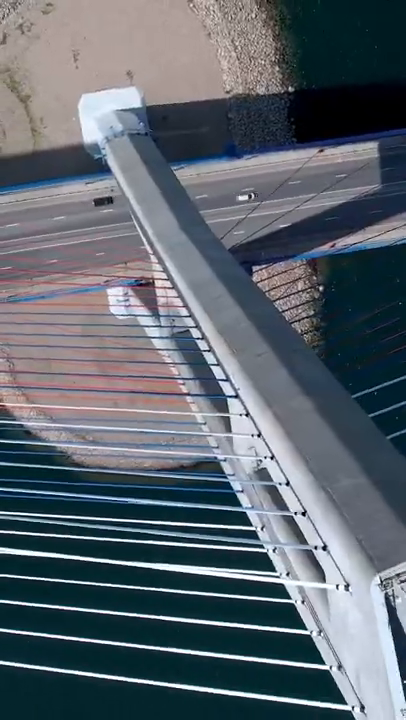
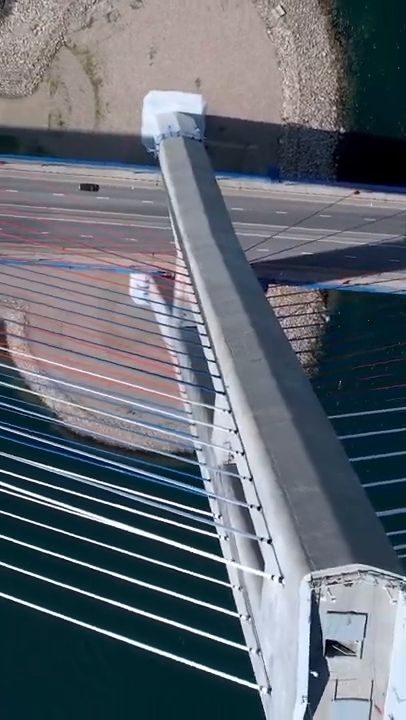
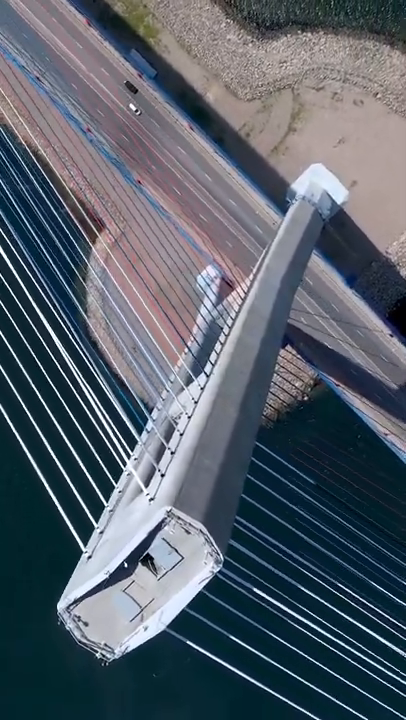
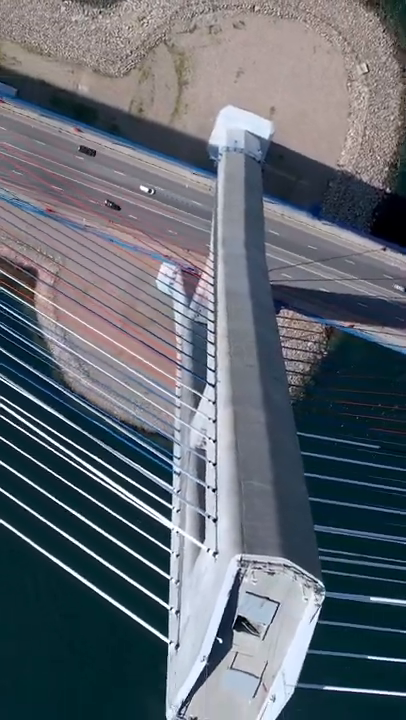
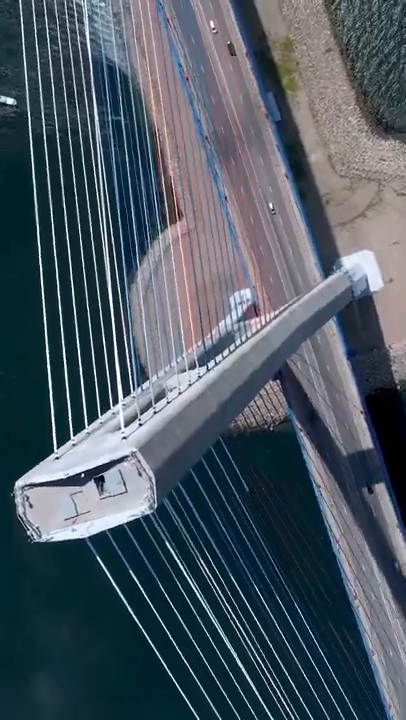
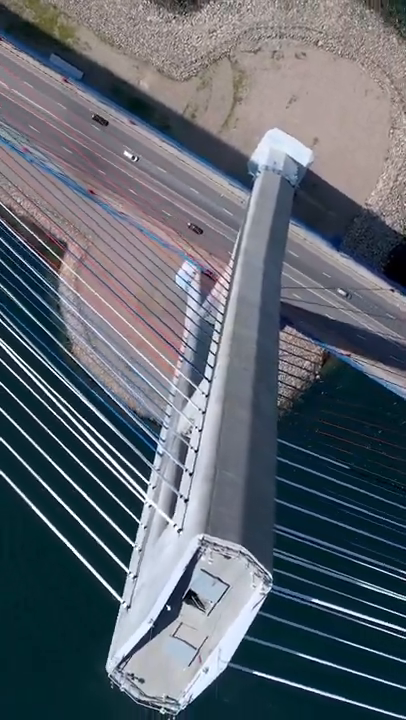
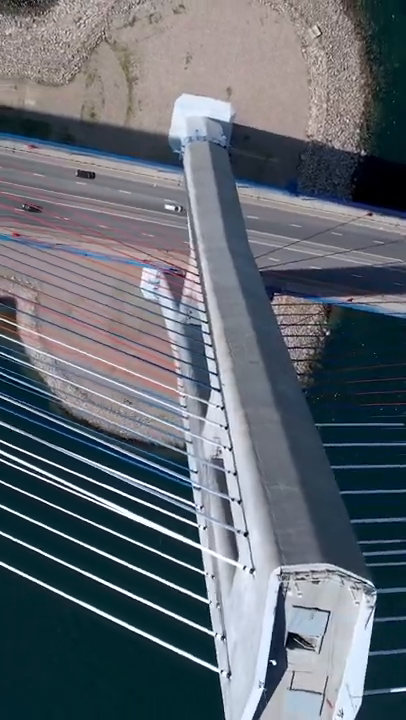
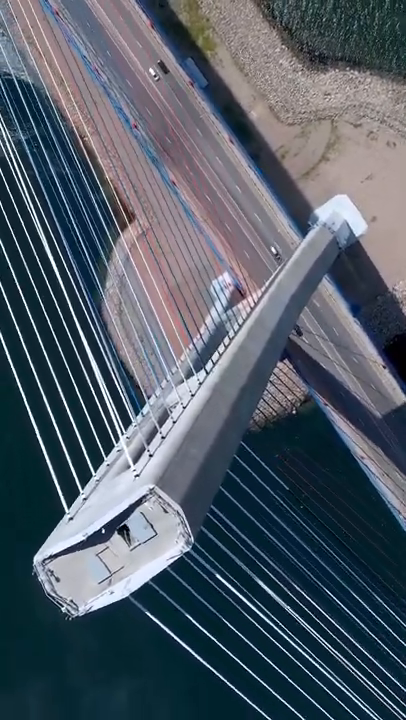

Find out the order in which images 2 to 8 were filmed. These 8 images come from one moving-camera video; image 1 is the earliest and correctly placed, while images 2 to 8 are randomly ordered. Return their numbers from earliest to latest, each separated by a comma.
2, 7, 4, 6, 3, 8, 5
